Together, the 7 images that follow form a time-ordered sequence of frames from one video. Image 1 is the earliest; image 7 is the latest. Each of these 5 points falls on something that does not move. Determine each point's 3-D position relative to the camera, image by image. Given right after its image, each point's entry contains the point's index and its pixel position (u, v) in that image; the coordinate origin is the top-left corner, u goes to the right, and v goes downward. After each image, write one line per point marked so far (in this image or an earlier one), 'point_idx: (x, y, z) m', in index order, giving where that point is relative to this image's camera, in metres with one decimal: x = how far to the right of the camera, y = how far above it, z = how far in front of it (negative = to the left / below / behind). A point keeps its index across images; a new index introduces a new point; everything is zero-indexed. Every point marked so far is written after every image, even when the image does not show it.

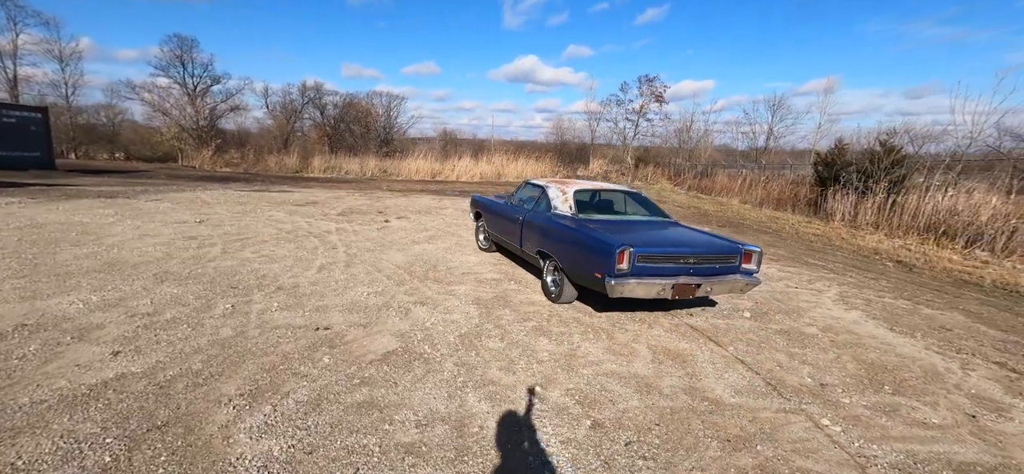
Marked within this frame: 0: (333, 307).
0: (-1.6, -0.6, +4.3) m
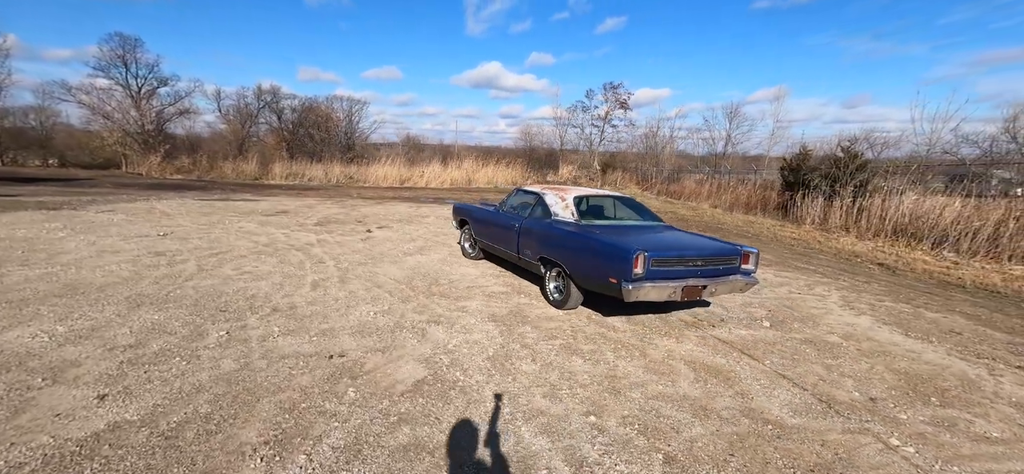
0: (-1.4, -0.8, +3.9) m
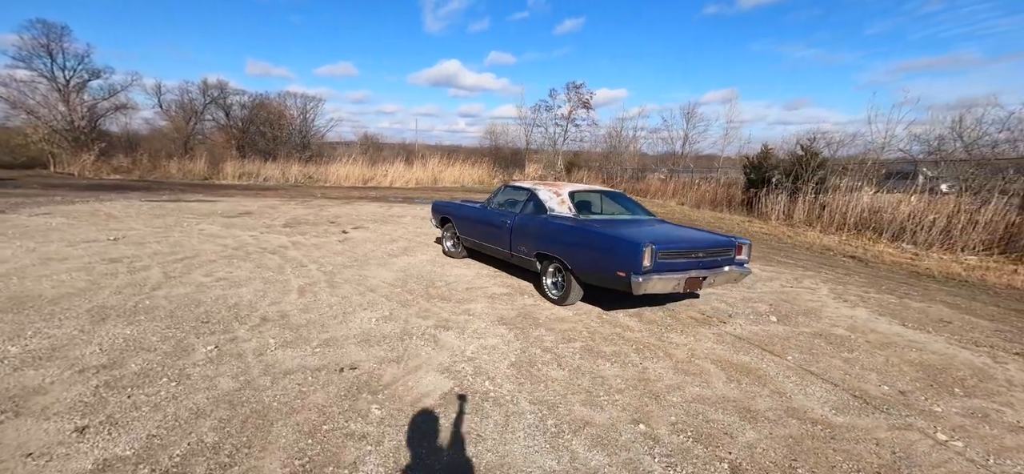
0: (-1.3, -0.8, +3.6) m
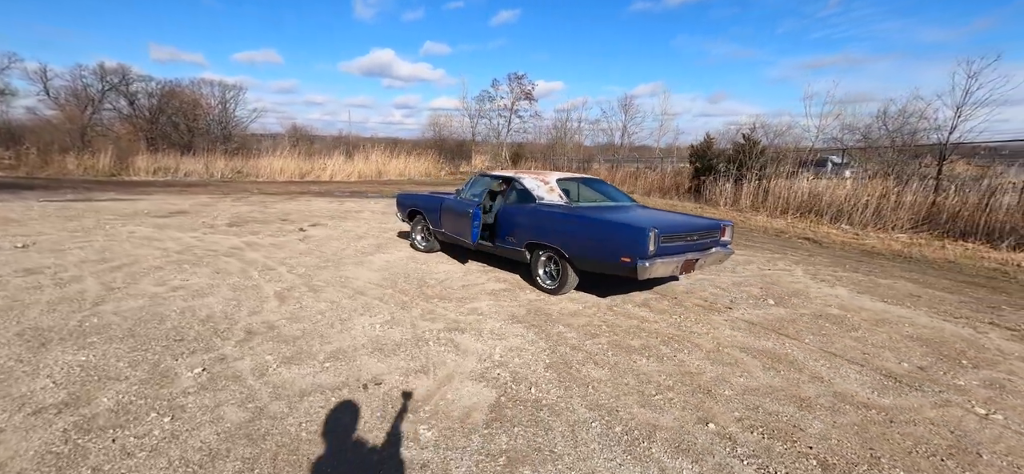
0: (-1.1, -0.8, +3.2) m
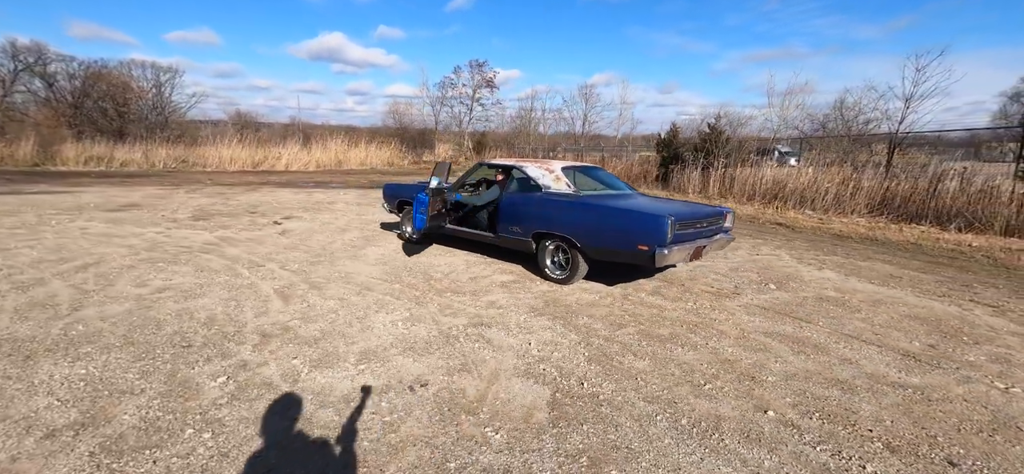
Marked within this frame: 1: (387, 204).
0: (-0.8, -0.7, +3.0) m
1: (-2.0, +0.6, +7.3) m
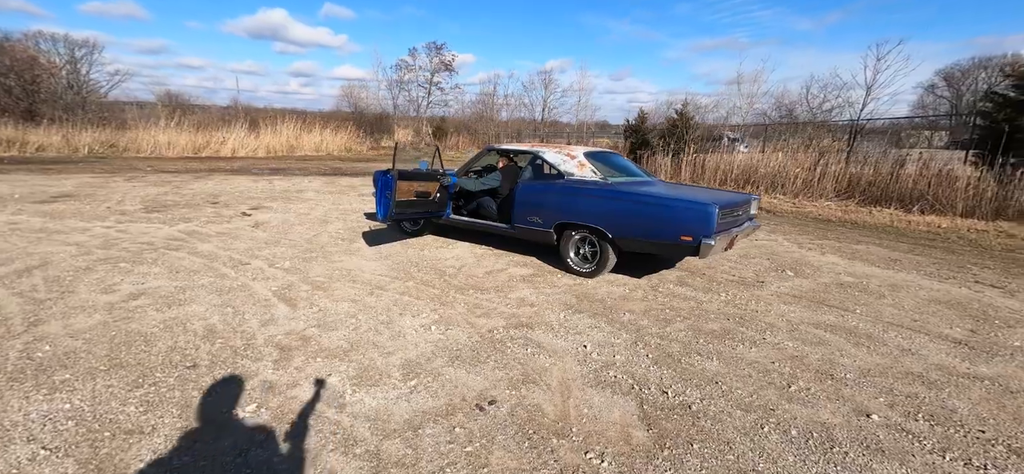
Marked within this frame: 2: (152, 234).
0: (-0.5, -0.7, +2.6) m
1: (-2.0, +0.7, +6.7) m
2: (-4.4, 0.0, +5.7) m
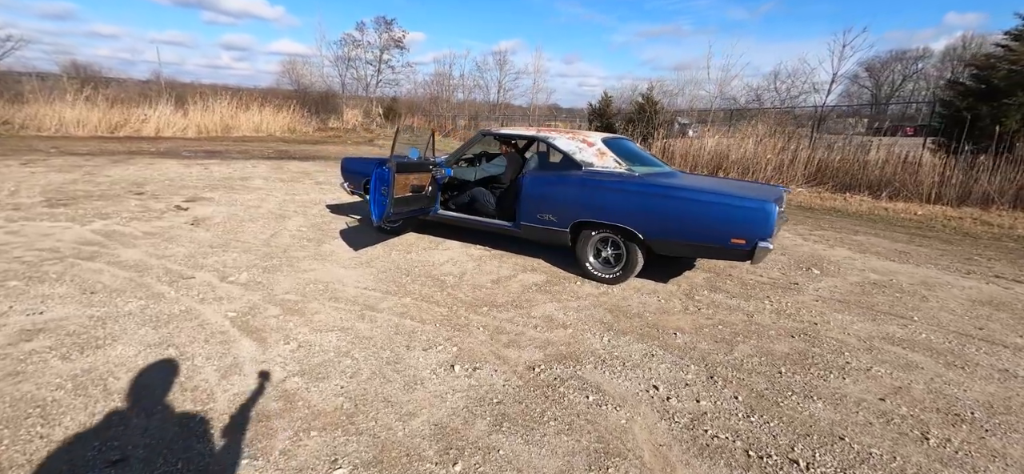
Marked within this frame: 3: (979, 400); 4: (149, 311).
0: (-0.2, -0.8, +1.9) m
1: (-2.2, +0.7, +5.8) m
2: (-4.5, 0.0, +4.5) m
3: (+2.3, -0.8, +2.3) m
4: (-2.3, -0.5, +2.9) m
